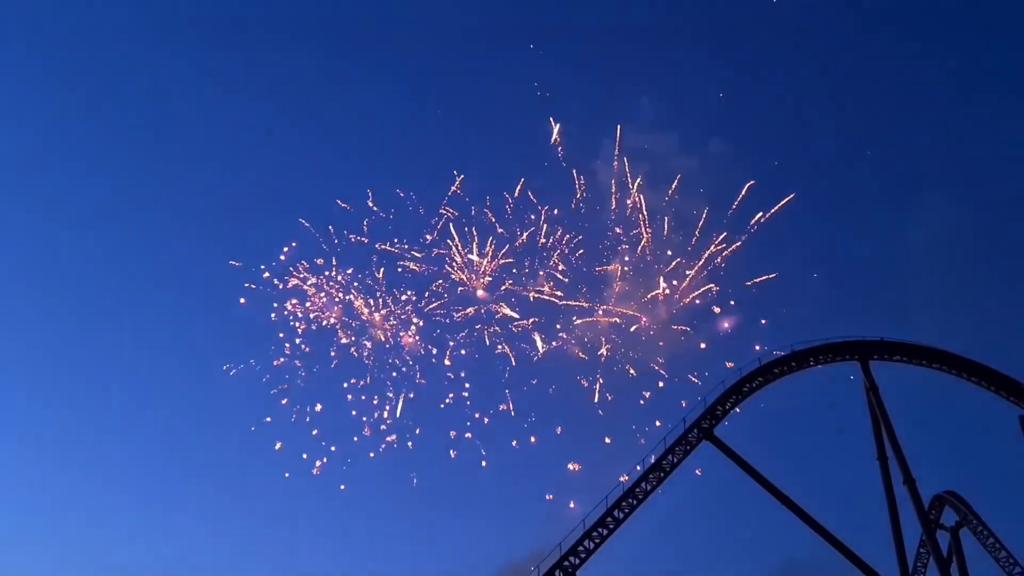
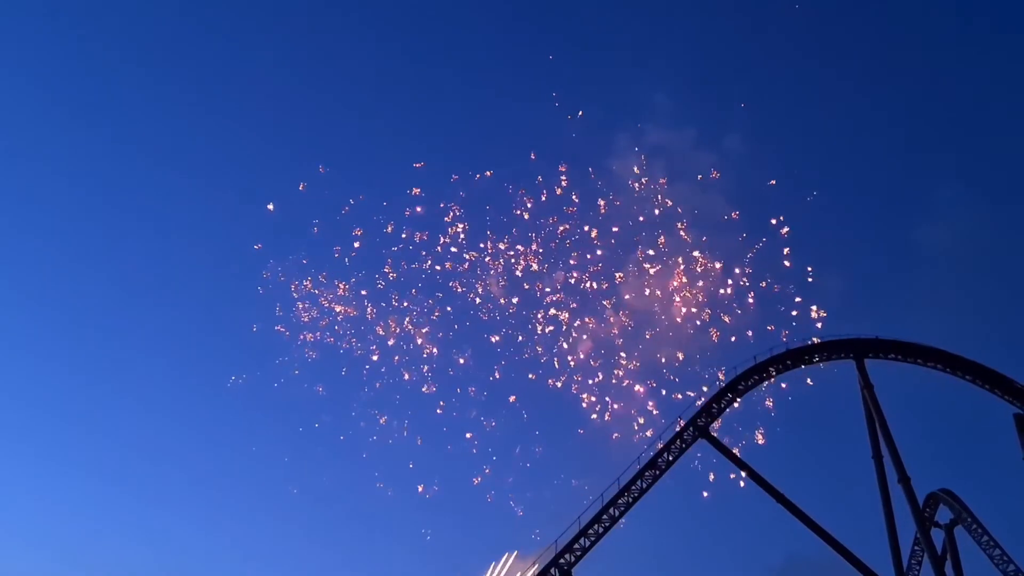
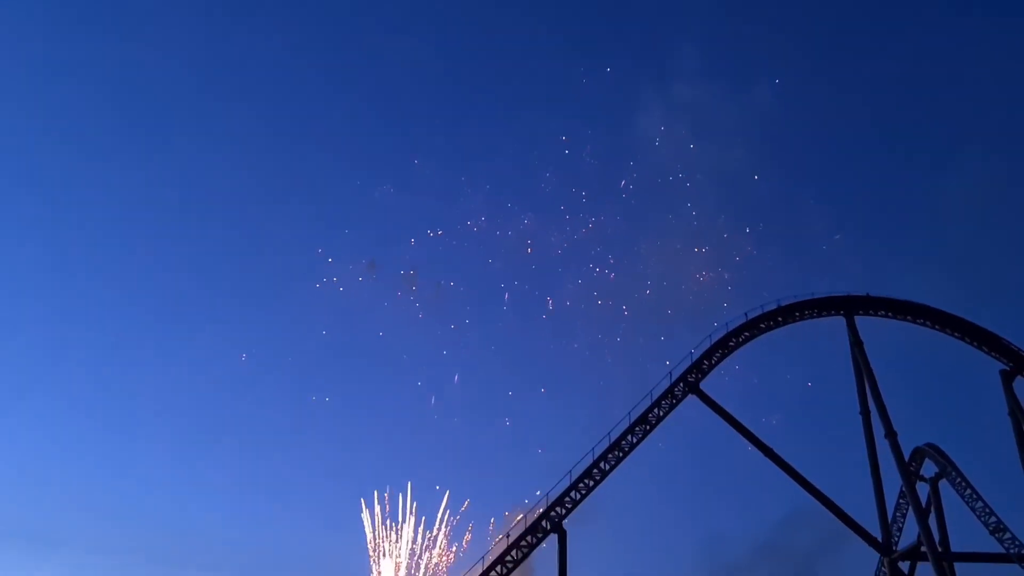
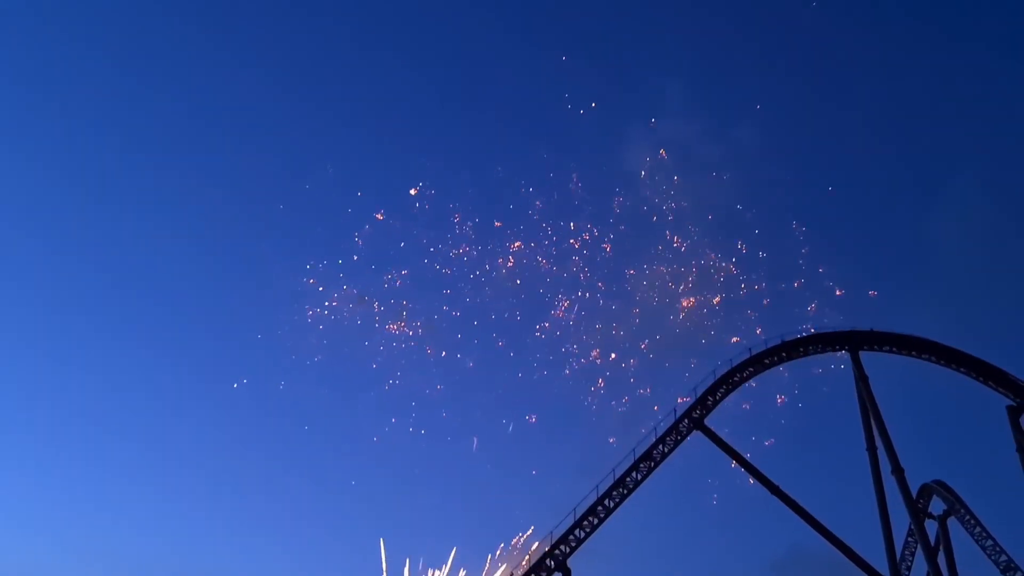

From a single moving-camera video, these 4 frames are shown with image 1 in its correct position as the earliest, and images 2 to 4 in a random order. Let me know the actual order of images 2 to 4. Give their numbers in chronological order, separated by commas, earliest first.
2, 4, 3
